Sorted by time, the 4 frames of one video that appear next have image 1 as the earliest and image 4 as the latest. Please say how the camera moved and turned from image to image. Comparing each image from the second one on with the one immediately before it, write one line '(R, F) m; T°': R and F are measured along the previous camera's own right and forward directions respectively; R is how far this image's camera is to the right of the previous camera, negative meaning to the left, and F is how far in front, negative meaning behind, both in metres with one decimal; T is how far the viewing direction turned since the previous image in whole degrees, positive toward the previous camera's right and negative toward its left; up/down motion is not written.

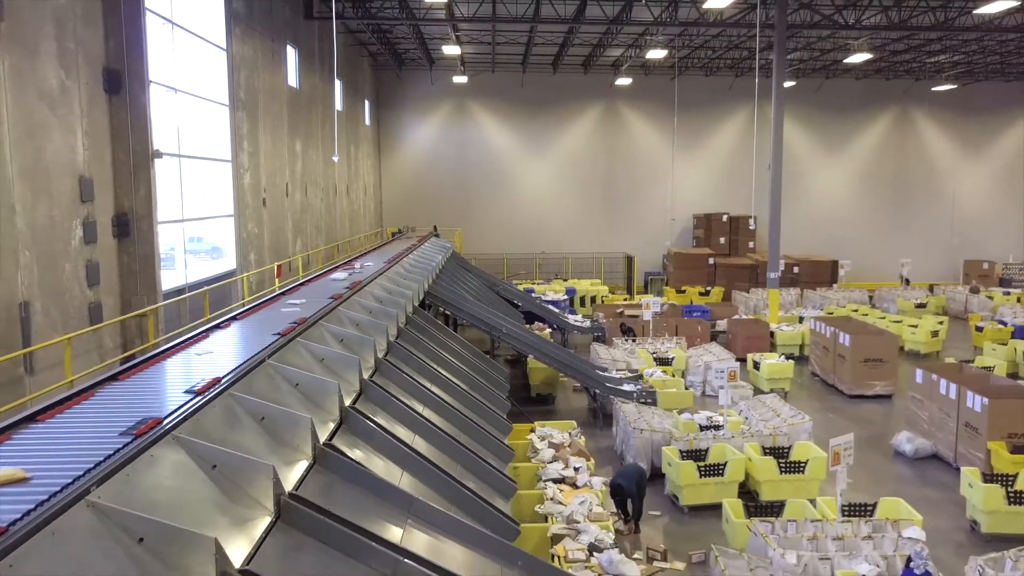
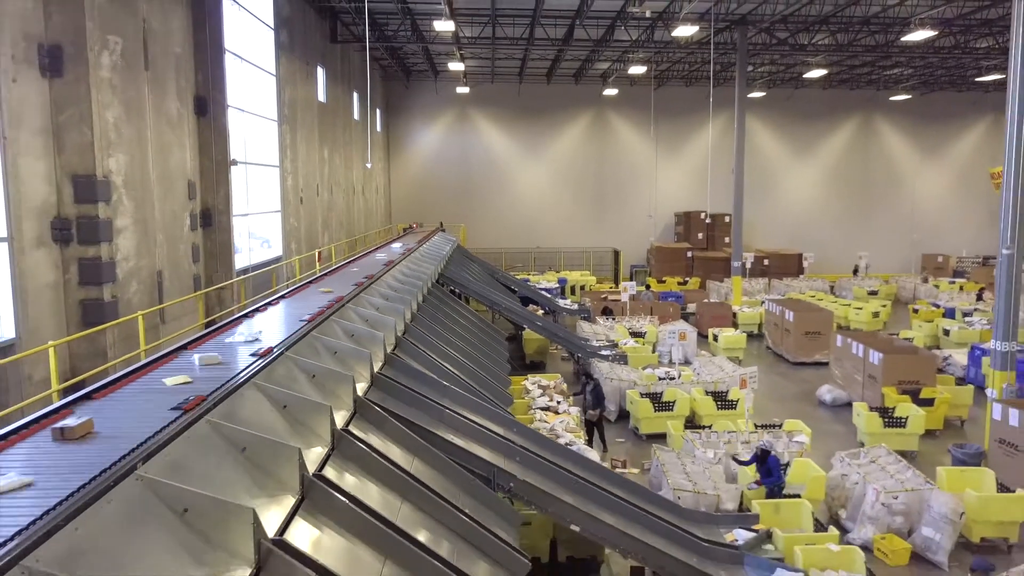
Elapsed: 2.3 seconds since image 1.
(0.0, -1.8) m; 0°
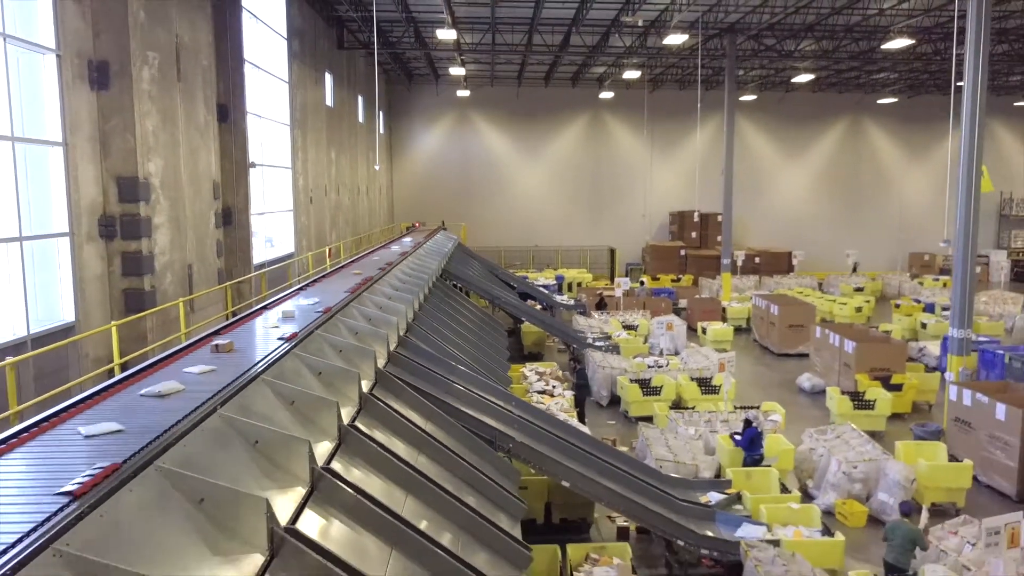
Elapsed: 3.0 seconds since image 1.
(0.0, -0.6) m; 0°
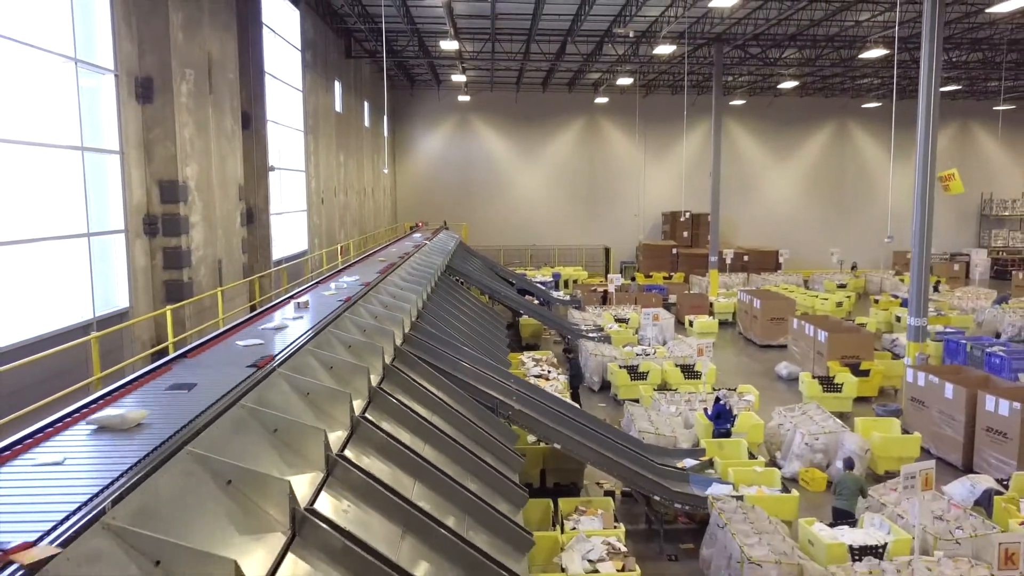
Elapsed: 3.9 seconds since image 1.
(0.0, -0.7) m; 0°
